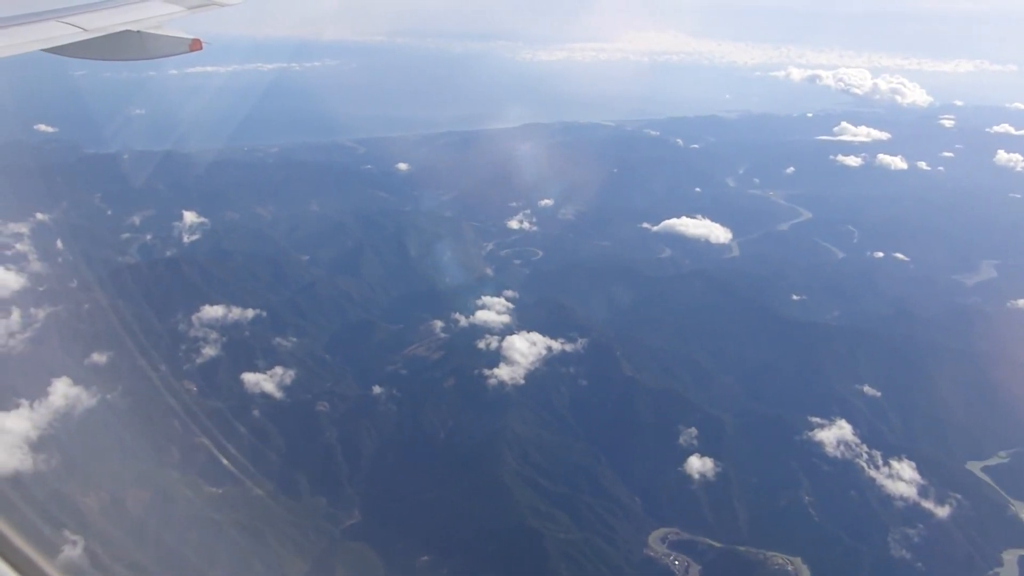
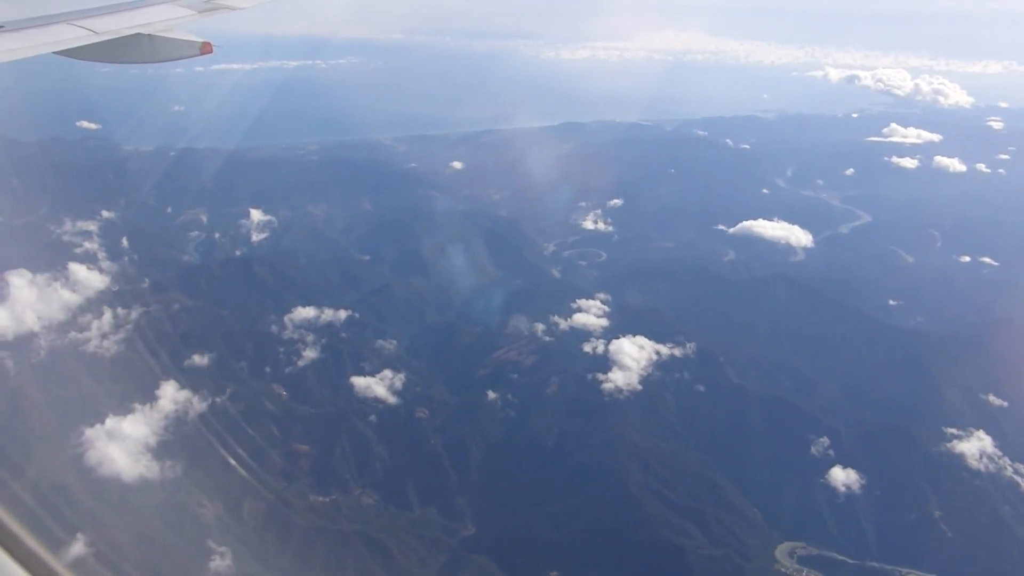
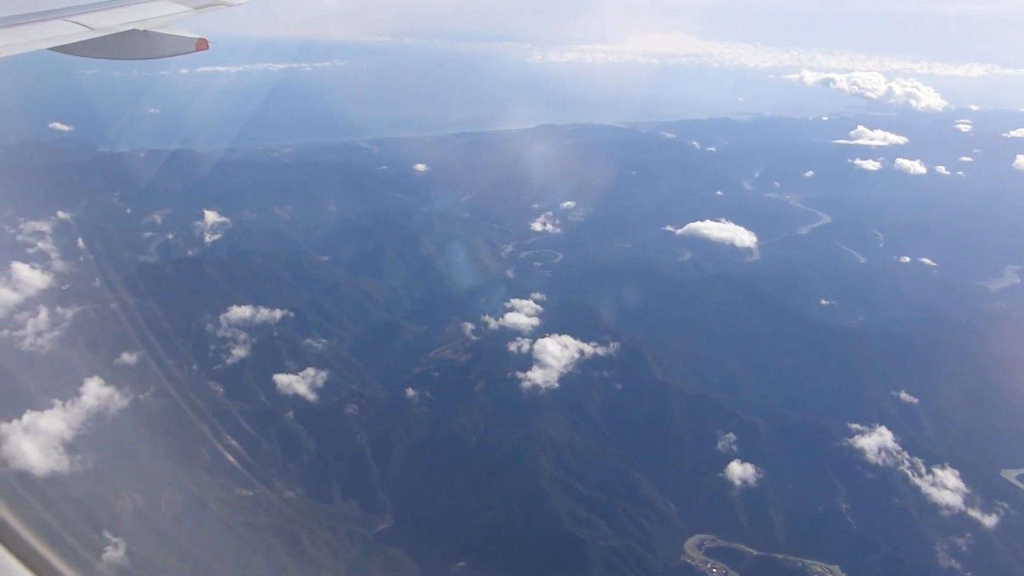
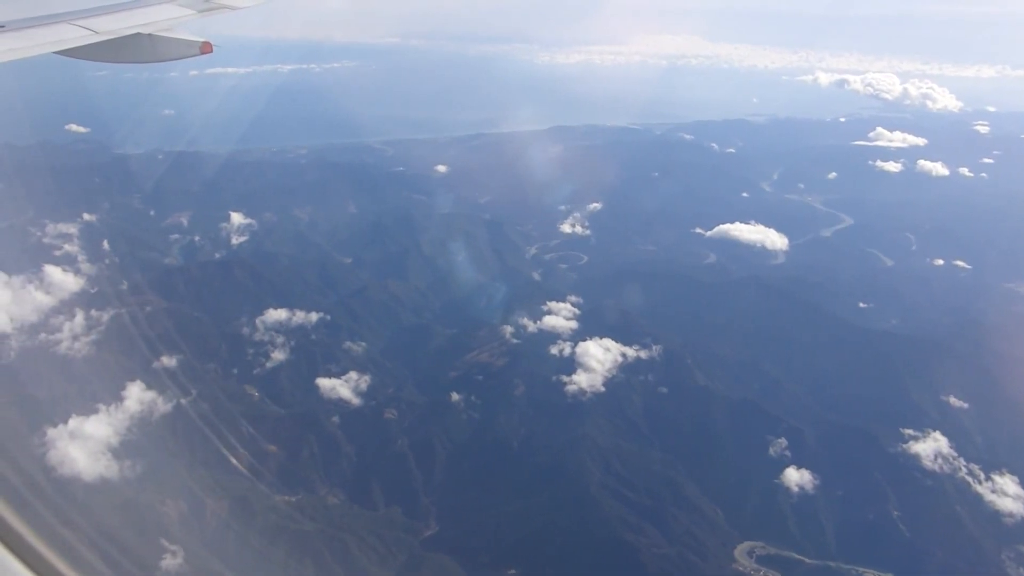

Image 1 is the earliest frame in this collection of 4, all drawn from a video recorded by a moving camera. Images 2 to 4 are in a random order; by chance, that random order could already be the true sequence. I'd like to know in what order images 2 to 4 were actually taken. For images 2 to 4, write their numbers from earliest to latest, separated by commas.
3, 4, 2
